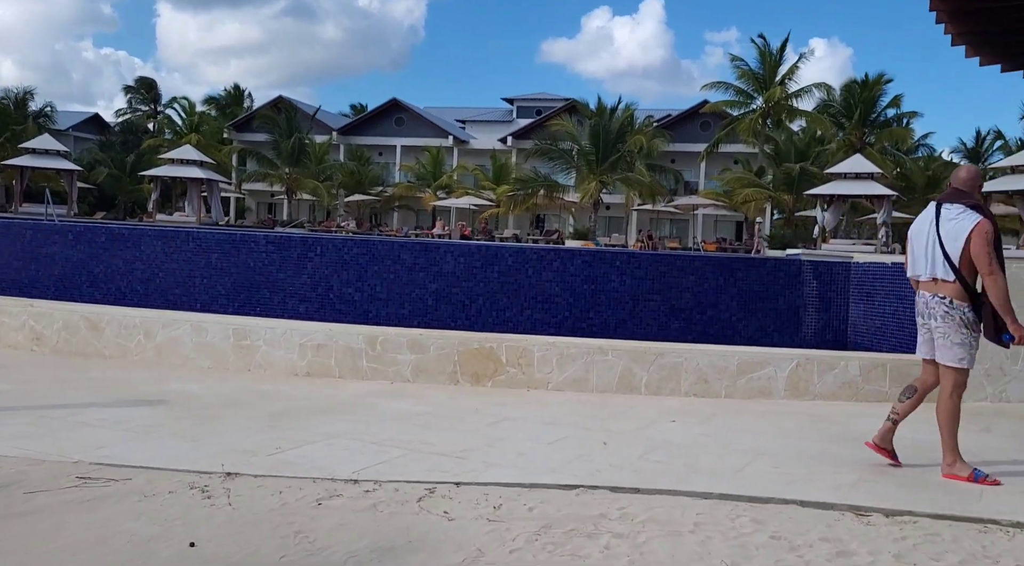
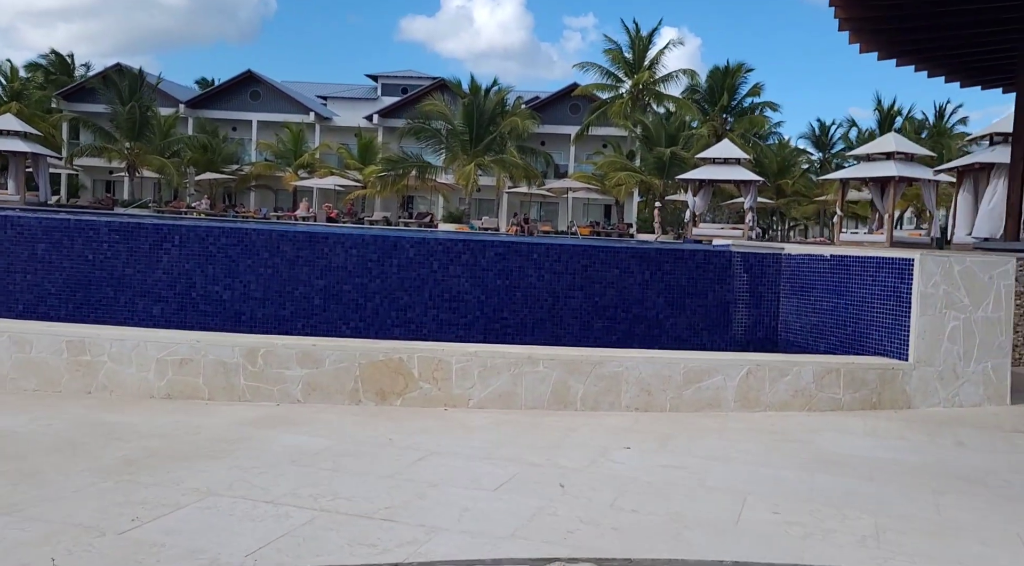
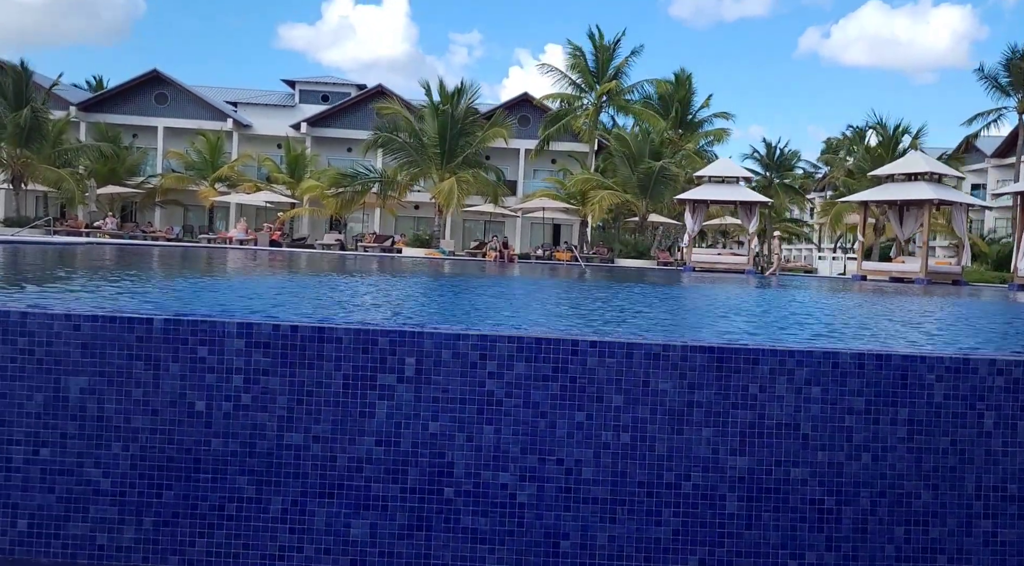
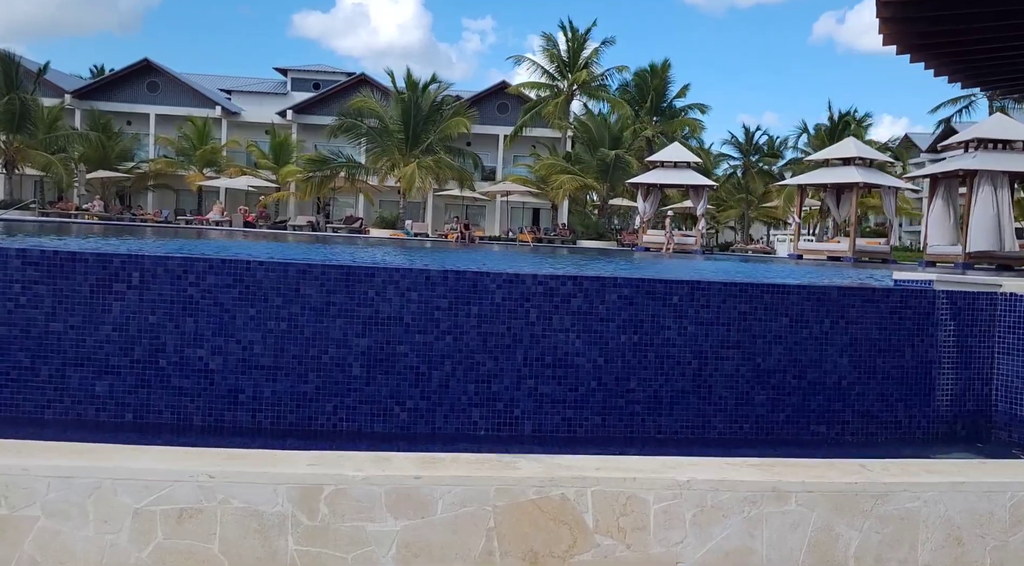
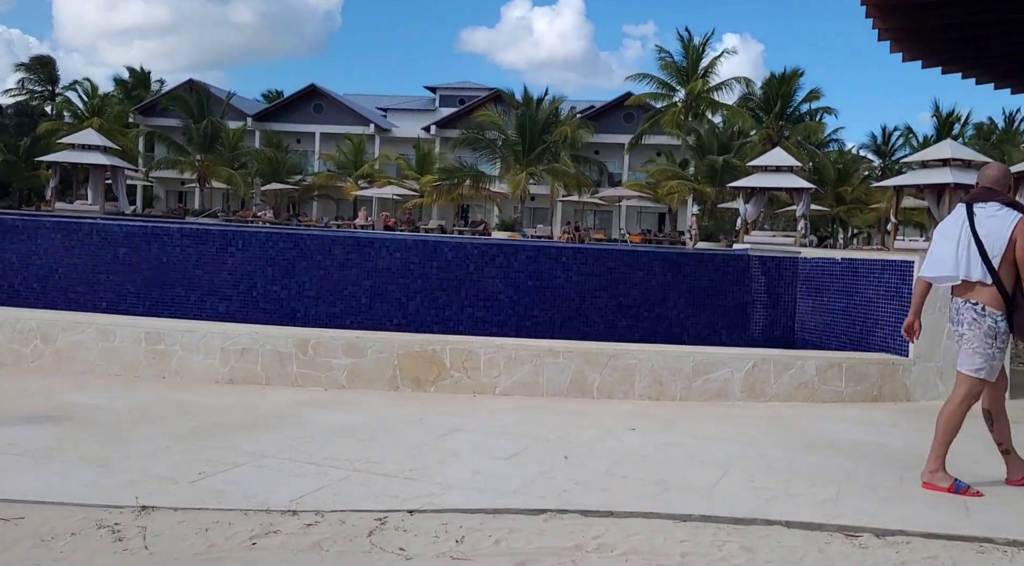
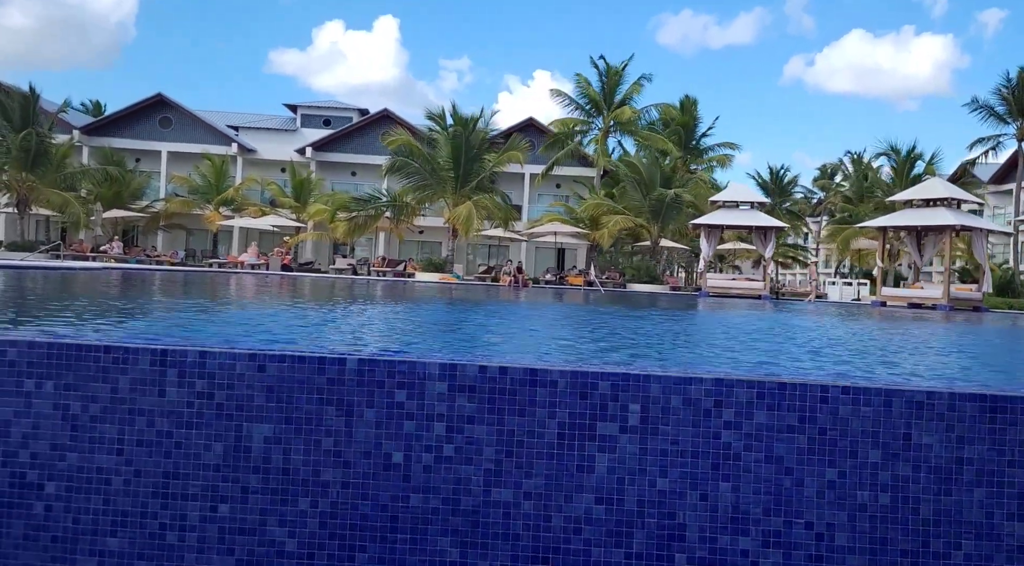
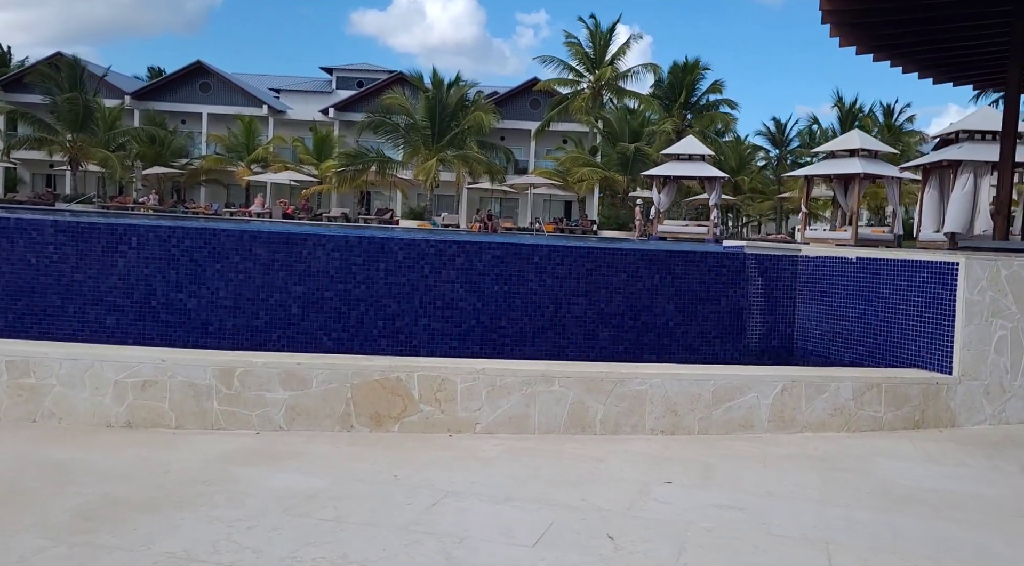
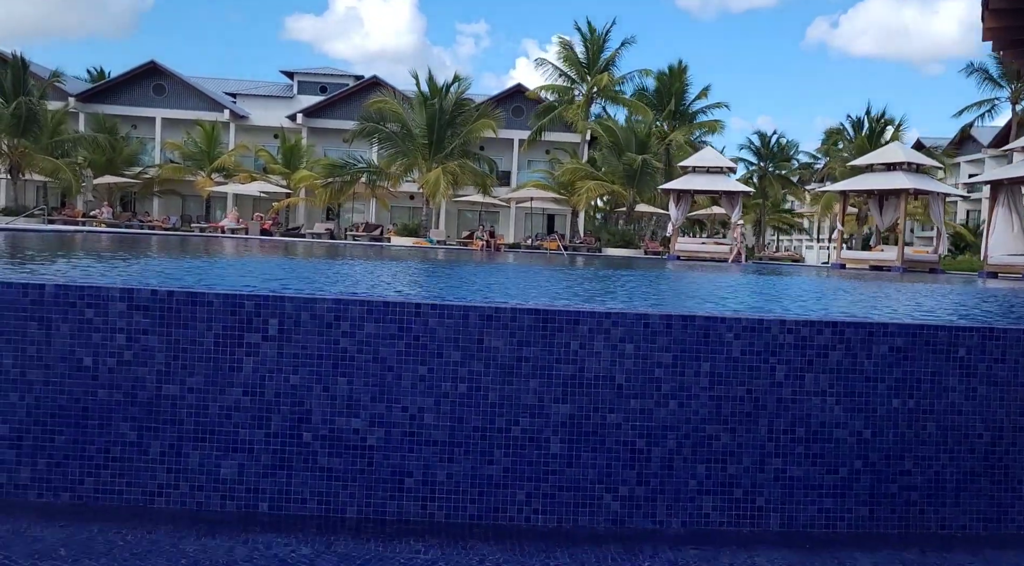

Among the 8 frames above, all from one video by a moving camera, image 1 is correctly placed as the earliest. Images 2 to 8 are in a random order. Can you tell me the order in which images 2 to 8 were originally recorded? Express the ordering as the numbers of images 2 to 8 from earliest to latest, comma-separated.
5, 2, 7, 4, 8, 3, 6
